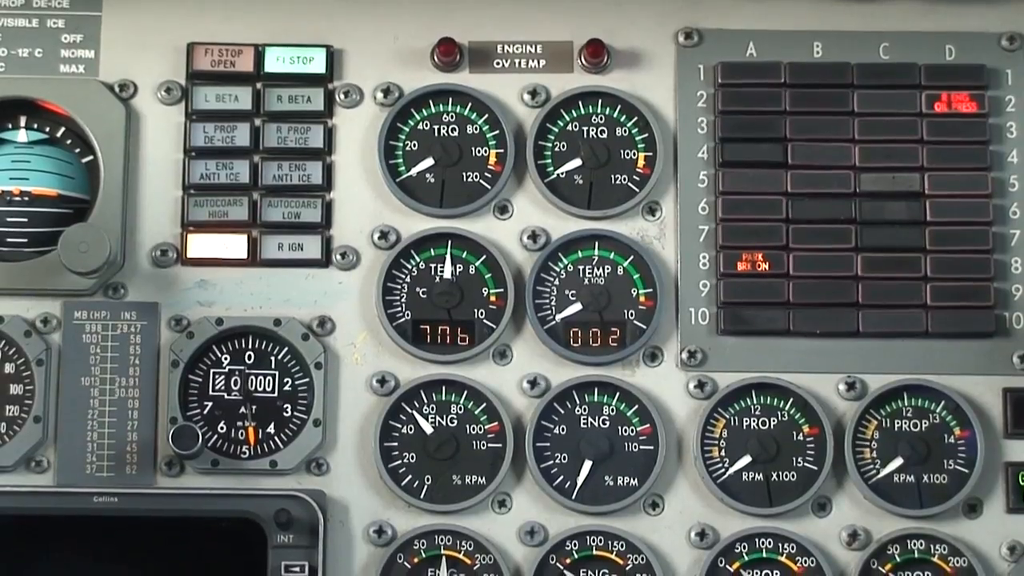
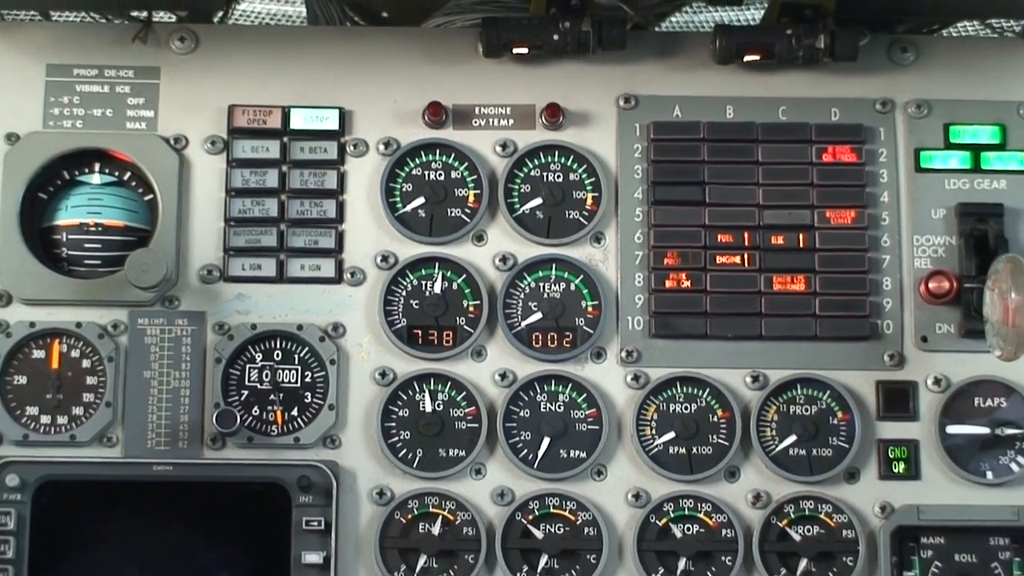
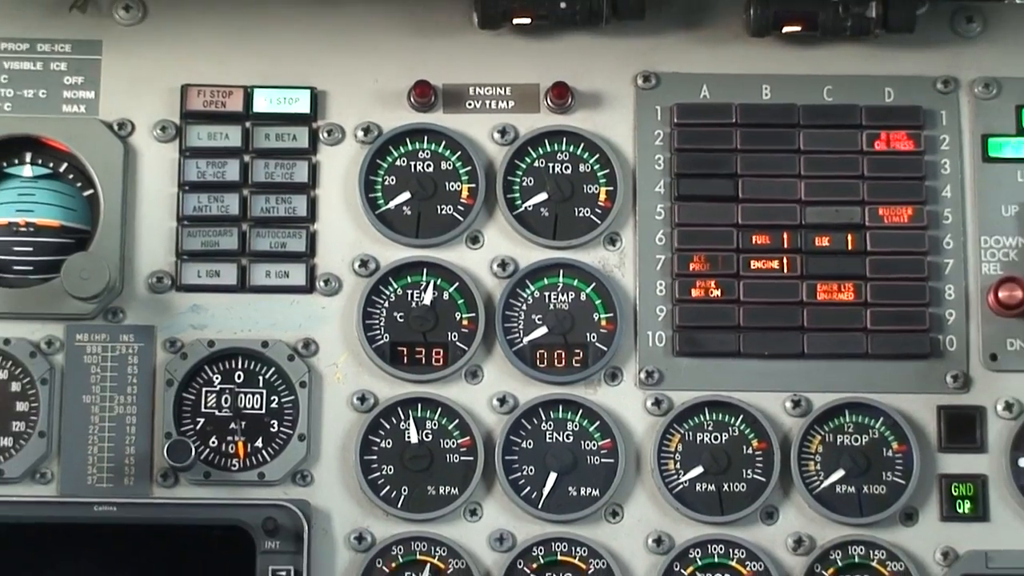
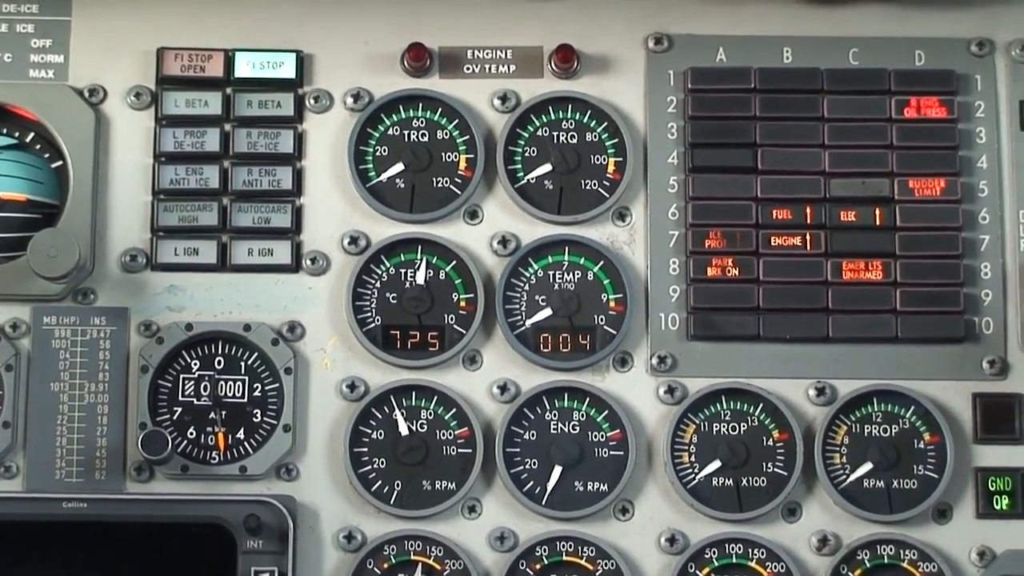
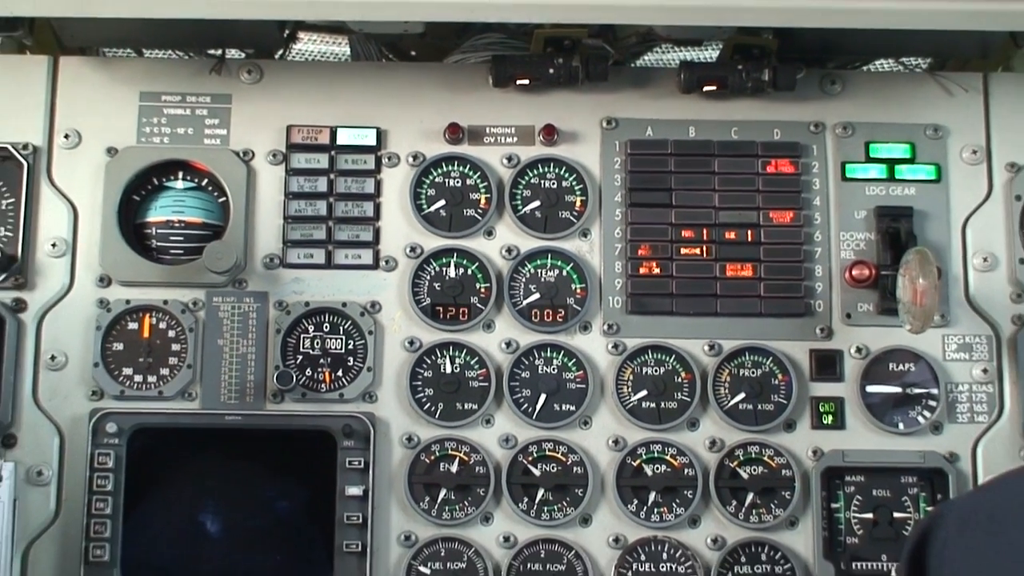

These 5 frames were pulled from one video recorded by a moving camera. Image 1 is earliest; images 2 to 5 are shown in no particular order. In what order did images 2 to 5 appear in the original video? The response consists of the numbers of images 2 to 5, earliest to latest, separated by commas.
4, 3, 2, 5
